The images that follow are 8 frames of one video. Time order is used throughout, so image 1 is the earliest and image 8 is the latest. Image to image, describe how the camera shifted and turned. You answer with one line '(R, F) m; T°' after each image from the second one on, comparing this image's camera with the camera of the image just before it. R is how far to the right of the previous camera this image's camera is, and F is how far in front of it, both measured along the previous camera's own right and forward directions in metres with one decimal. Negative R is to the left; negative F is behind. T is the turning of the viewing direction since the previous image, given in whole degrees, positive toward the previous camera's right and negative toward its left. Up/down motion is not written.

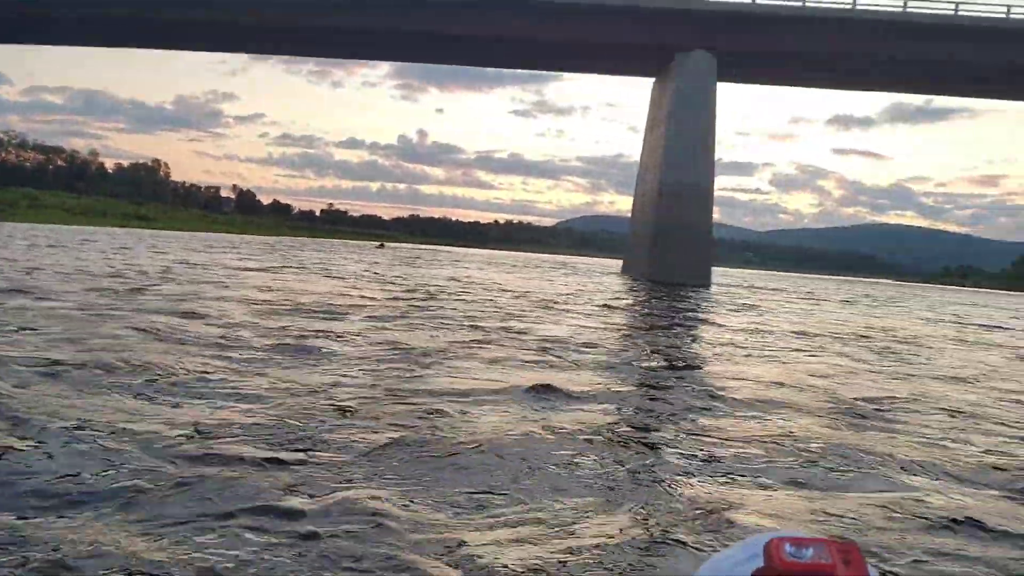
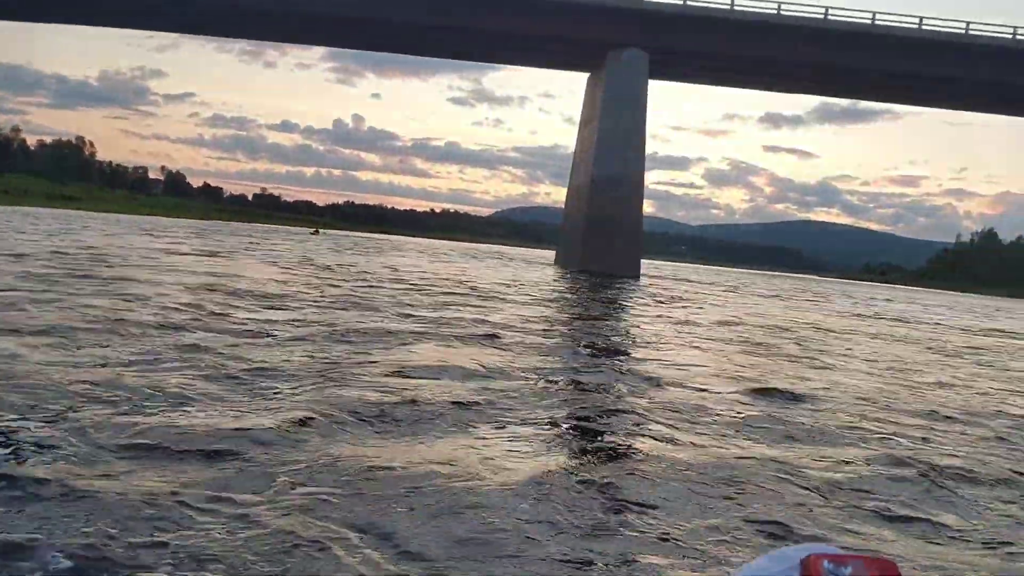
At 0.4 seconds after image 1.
(-0.1, -0.3) m; +4°
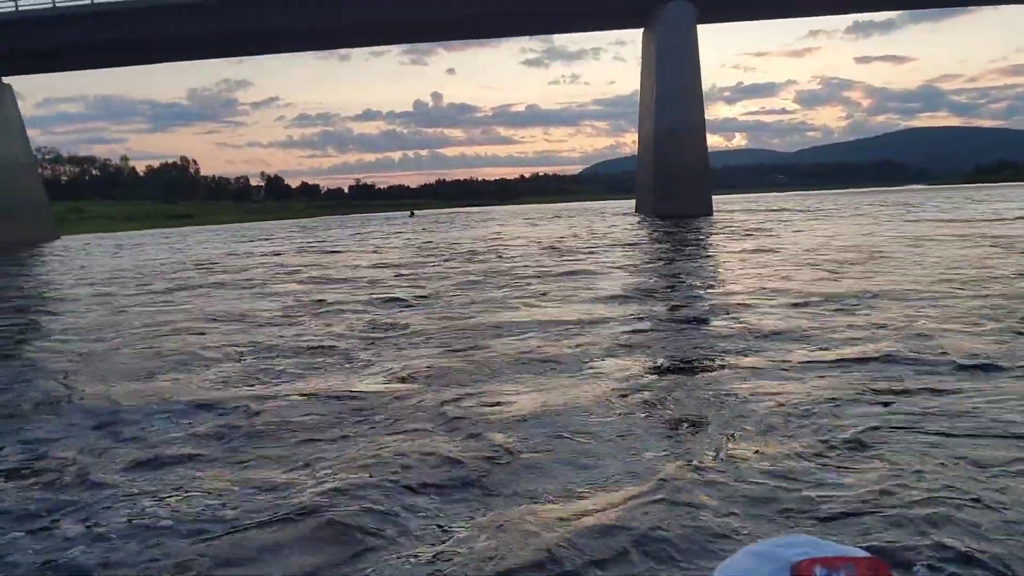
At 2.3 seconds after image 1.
(+0.4, -1.6) m; -7°
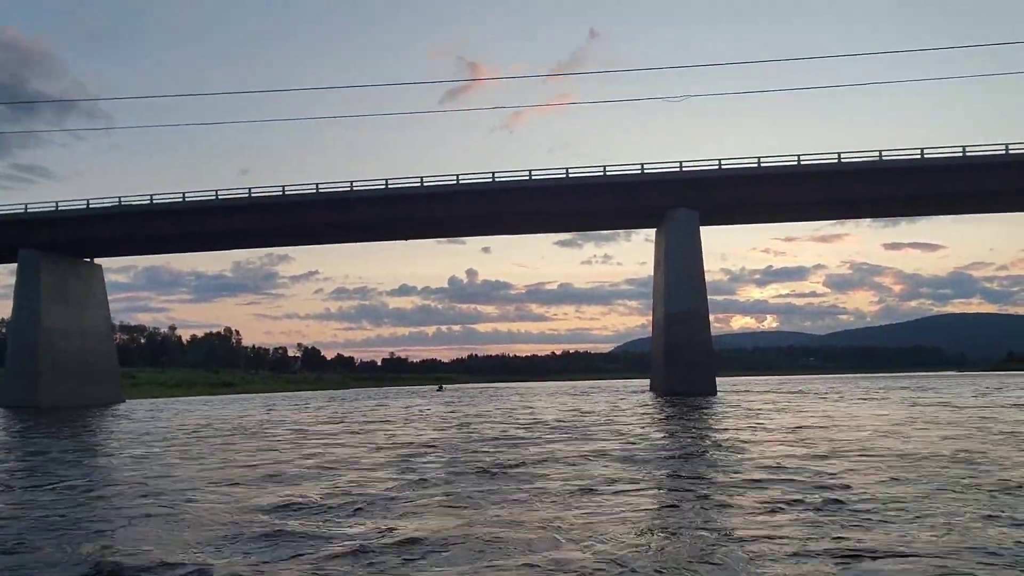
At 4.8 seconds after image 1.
(+0.2, -2.2) m; -2°
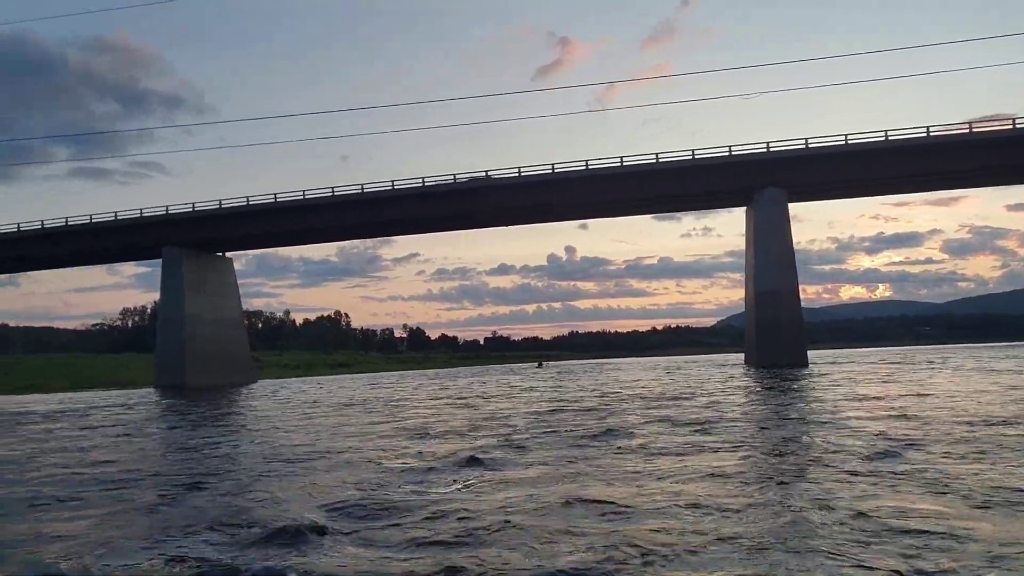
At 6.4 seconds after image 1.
(+0.1, -1.5) m; -7°
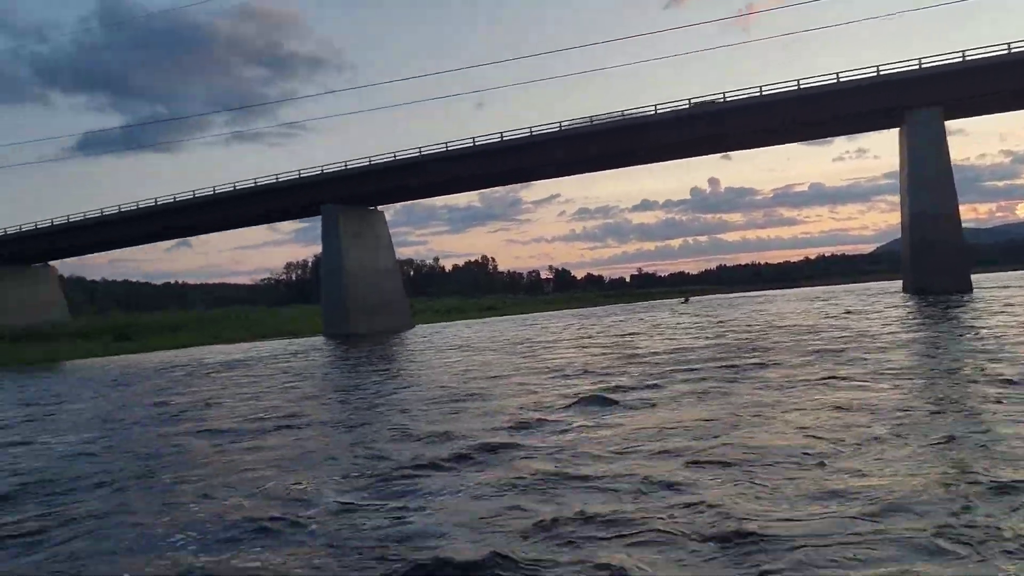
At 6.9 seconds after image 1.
(+0.1, -0.6) m; -10°
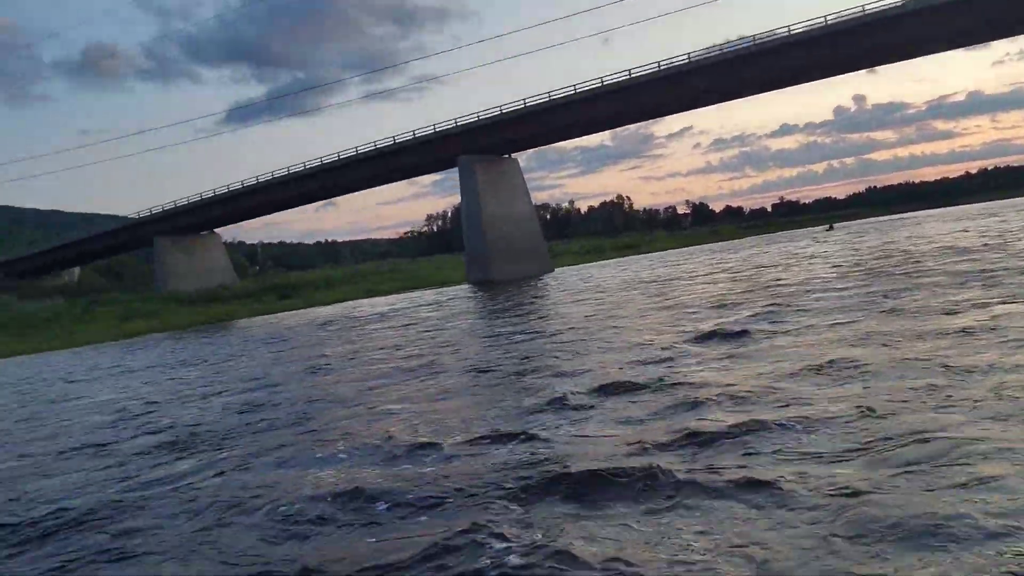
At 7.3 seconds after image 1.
(0.0, -0.5) m; -10°
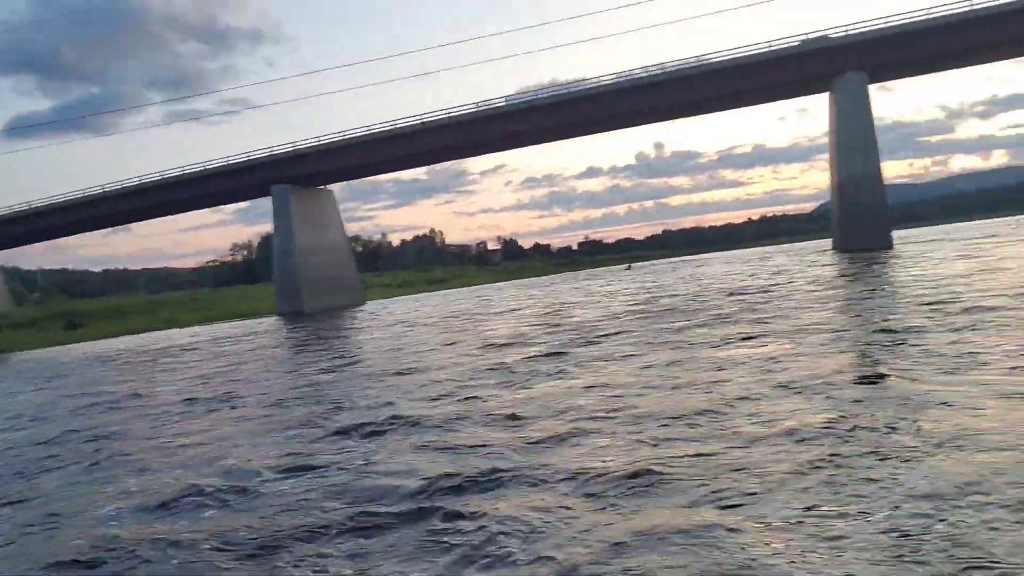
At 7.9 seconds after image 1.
(-0.1, -0.3) m; +13°
